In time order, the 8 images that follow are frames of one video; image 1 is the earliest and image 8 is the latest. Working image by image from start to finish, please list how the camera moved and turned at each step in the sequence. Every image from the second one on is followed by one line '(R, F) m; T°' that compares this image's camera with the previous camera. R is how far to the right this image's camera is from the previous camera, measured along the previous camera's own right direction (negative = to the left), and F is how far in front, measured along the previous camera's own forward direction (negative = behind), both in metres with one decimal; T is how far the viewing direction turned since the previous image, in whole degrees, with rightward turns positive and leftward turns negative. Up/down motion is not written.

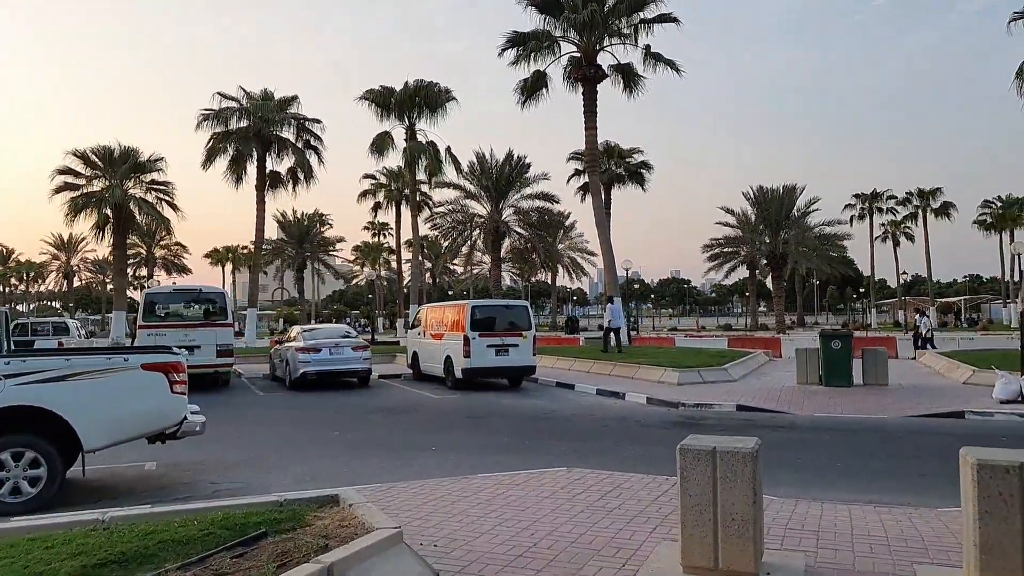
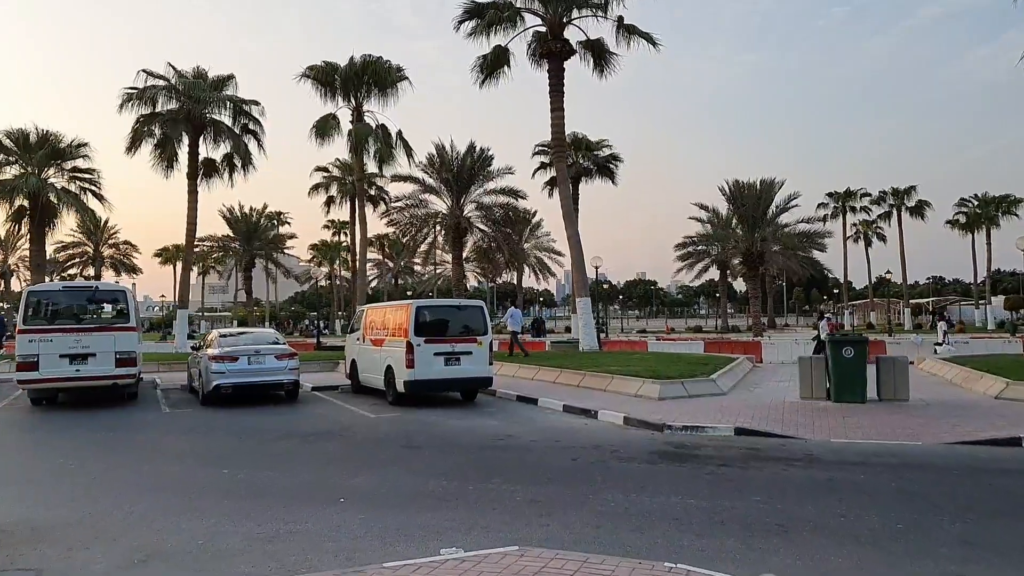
(+0.3, +2.5) m; +2°
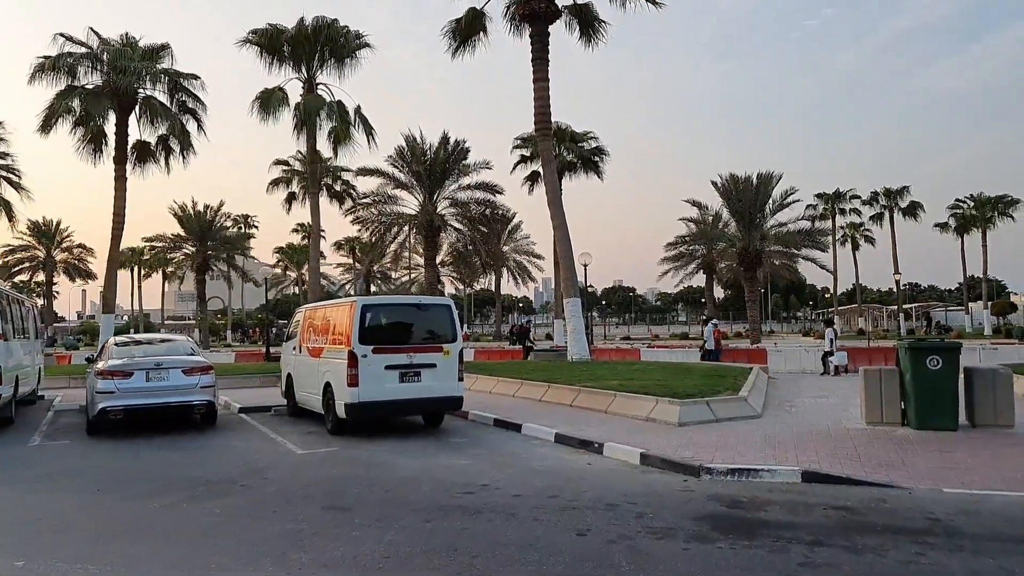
(0.0, +3.2) m; +2°
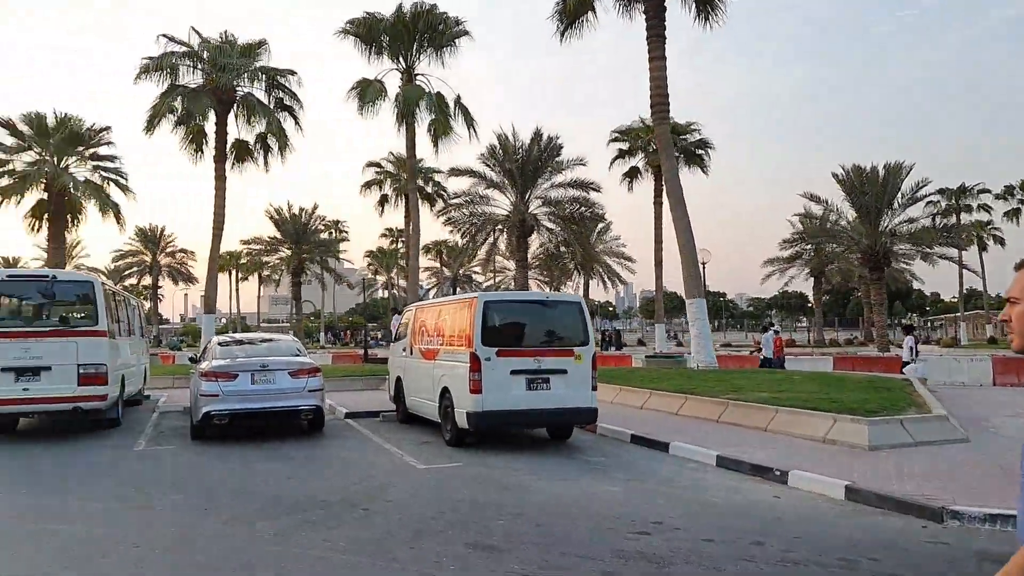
(-0.8, +1.5) m; -6°
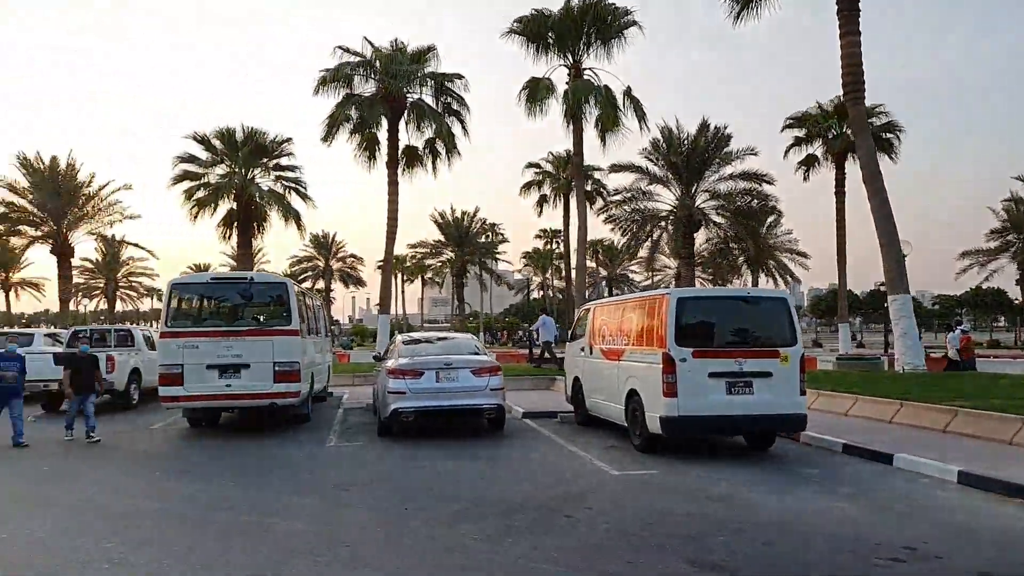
(-0.5, +0.5) m; -12°
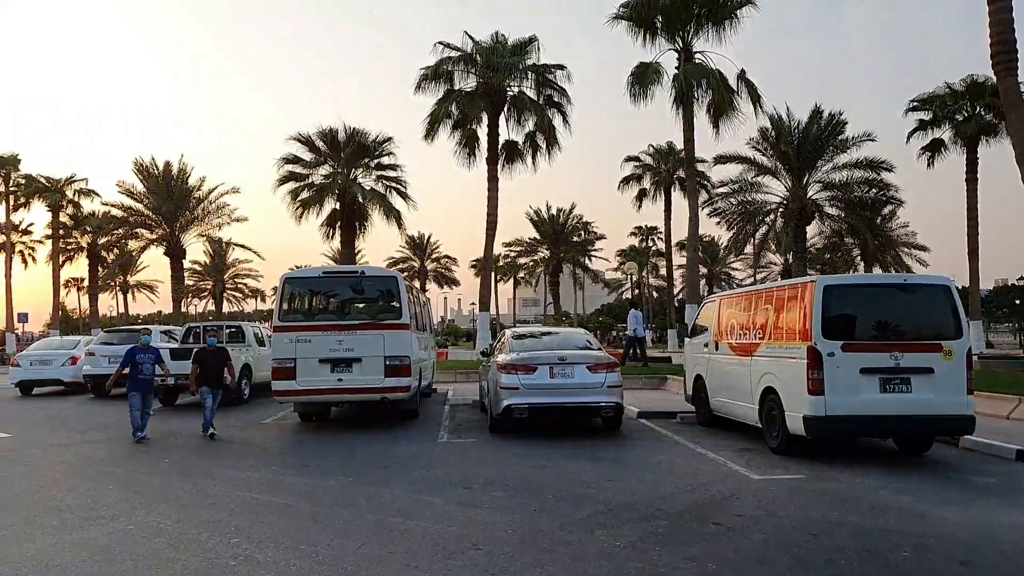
(-0.4, +0.5) m; -7°
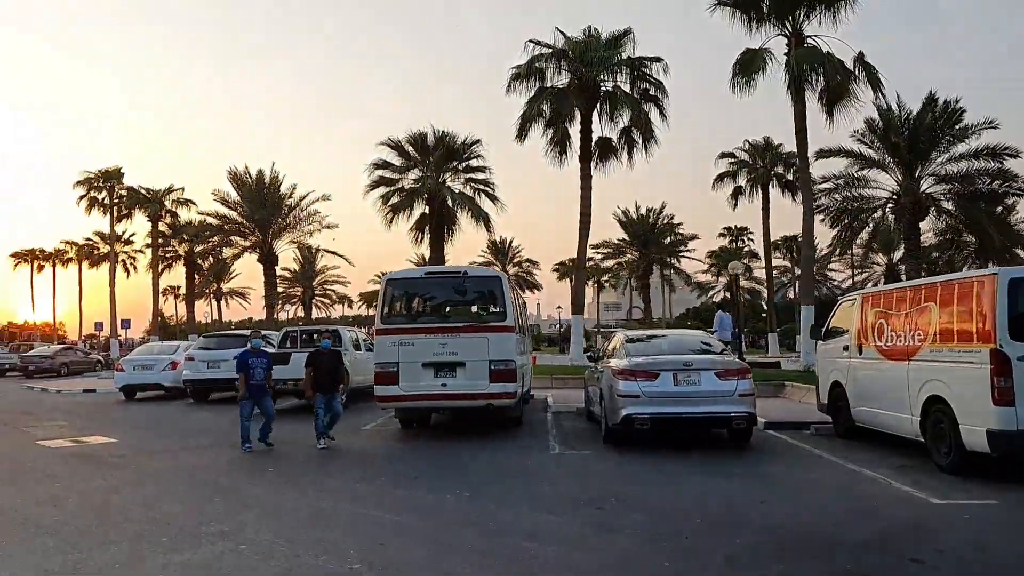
(-0.6, +0.7) m; -6°
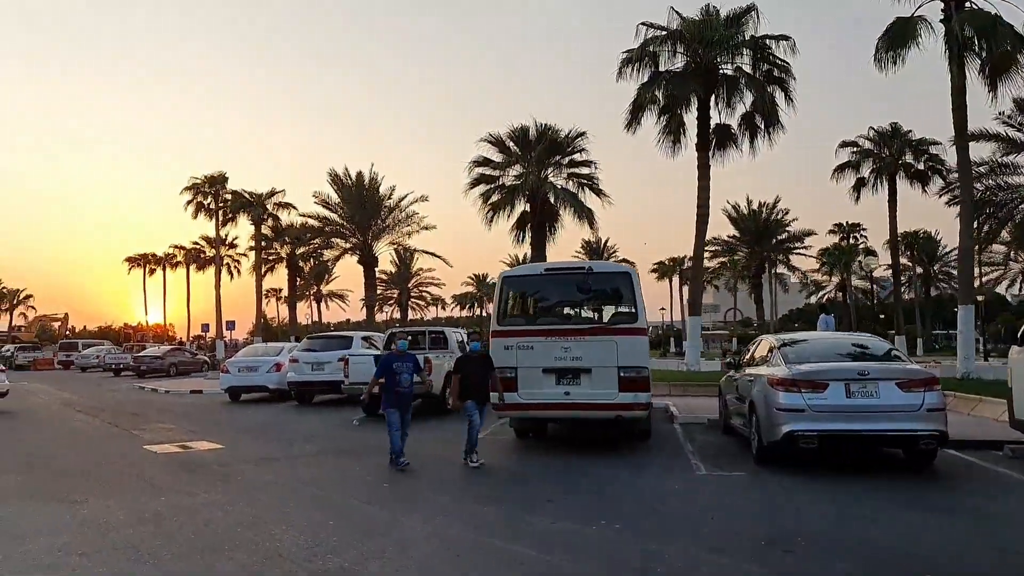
(-0.6, +1.1) m; -7°
